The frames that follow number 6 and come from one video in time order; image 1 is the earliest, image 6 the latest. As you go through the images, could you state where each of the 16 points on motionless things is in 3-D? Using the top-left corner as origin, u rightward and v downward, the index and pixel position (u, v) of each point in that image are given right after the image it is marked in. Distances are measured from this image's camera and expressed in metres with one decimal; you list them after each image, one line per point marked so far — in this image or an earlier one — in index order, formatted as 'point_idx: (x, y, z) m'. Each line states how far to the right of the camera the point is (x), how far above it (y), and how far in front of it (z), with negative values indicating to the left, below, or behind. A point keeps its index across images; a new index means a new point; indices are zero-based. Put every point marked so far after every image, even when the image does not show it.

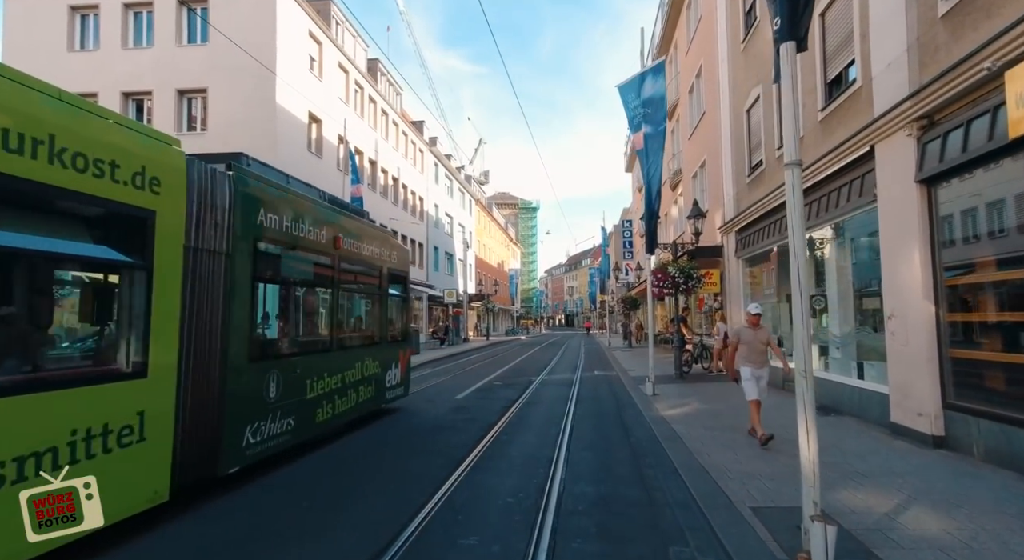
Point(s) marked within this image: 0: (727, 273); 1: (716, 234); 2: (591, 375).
0: (+6.2, +0.2, +15.5) m
1: (+6.2, +1.4, +16.4) m
2: (+2.5, -3.0, +17.3) m
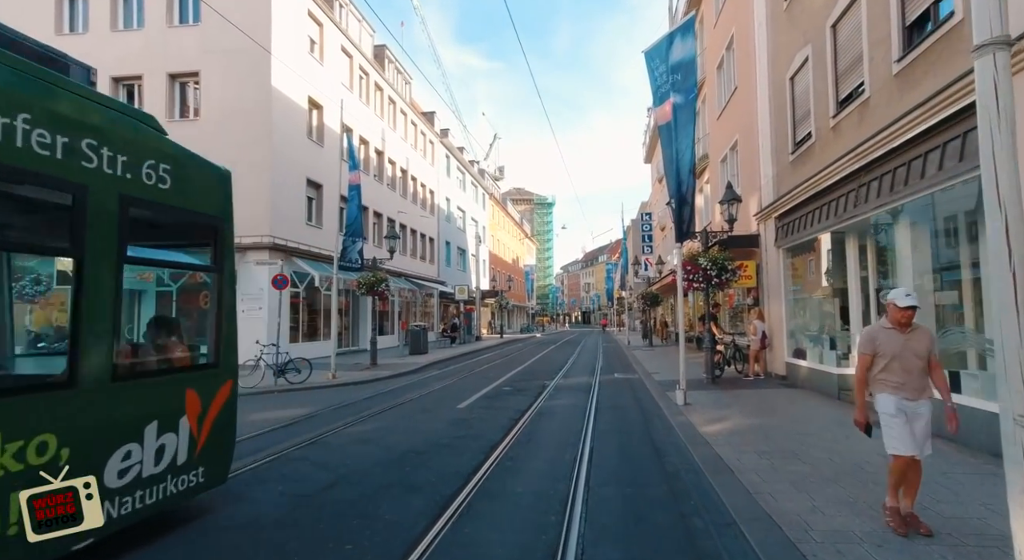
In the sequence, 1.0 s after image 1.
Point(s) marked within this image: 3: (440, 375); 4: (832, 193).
0: (+6.4, +0.4, +13.9) m
1: (+6.5, +1.6, +14.7) m
2: (+2.8, -2.8, +15.7) m
3: (-2.3, -3.0, +16.9) m
4: (+6.0, +1.7, +10.2) m
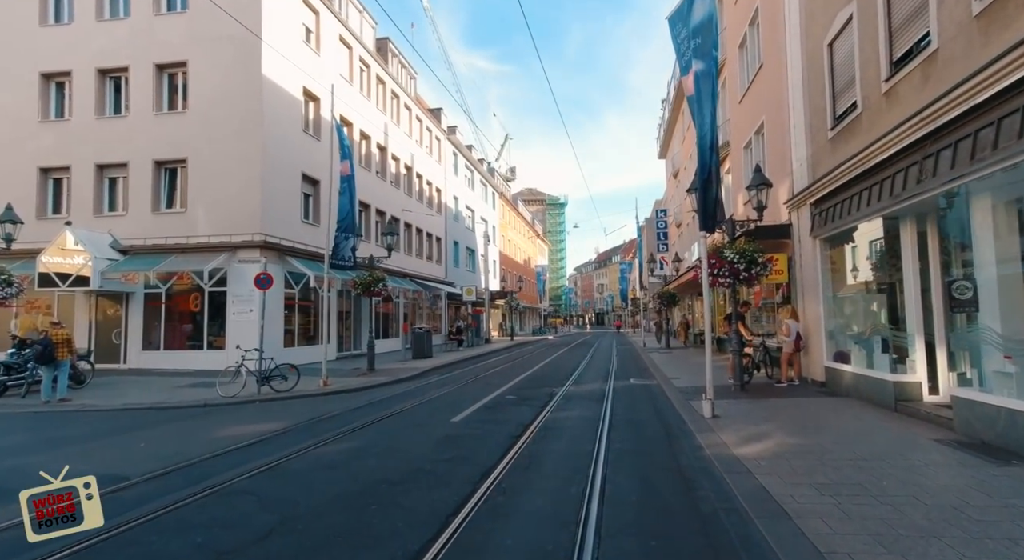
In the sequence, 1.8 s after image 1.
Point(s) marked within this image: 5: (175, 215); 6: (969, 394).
0: (+6.5, +0.5, +12.4) m
1: (+6.6, +1.7, +13.3) m
2: (+3.0, -2.8, +14.4) m
3: (-2.1, -2.9, +15.7) m
4: (+6.0, +1.8, +8.8) m
5: (-10.4, +2.0, +16.7) m
6: (+5.8, -1.5, +6.9) m
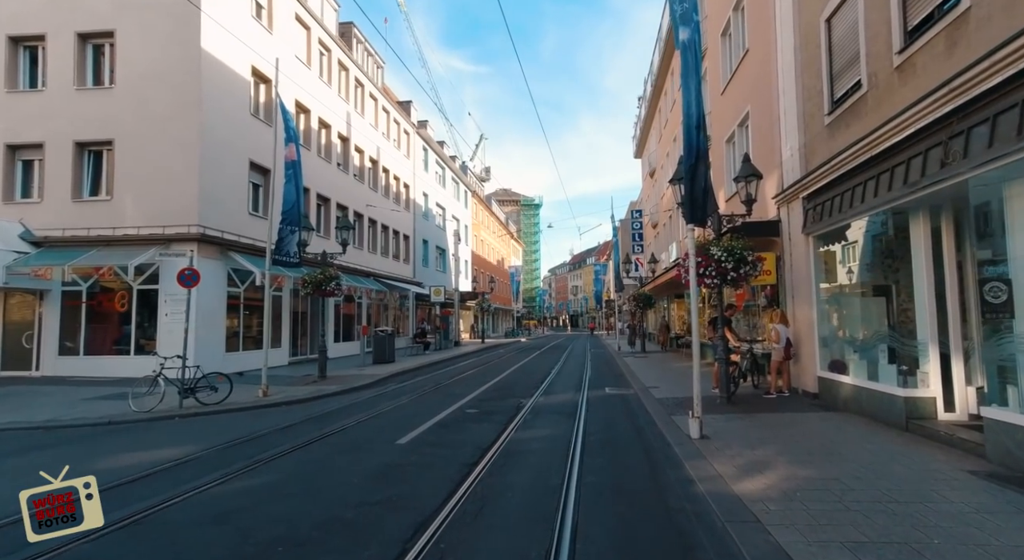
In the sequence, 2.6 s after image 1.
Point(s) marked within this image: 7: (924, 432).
0: (+5.8, +0.5, +11.4) m
1: (+5.8, +1.6, +12.3) m
2: (+2.1, -2.8, +13.2) m
3: (-3.0, -2.9, +14.3) m
4: (+5.4, +1.8, +7.7) m
5: (-11.3, +2.1, +14.9) m
6: (+5.3, -1.5, +5.8) m
7: (+5.4, -2.0, +7.1) m
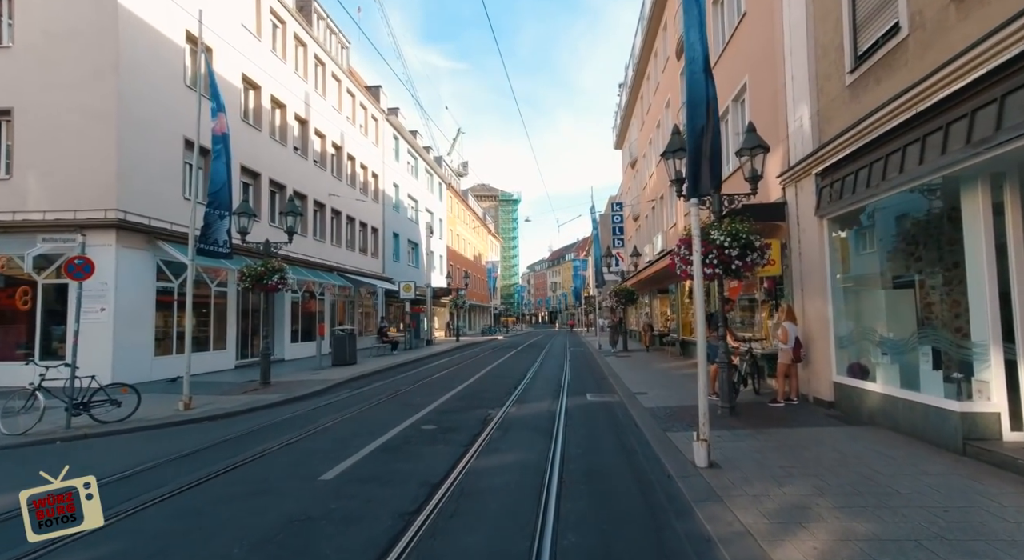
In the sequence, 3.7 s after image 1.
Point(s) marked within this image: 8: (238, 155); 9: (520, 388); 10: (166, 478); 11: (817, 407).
0: (+5.2, +0.6, +9.9) m
1: (+5.1, +1.8, +10.8) m
2: (+1.5, -2.6, +11.5) m
3: (-3.7, -2.7, +12.5) m
4: (+4.9, +1.9, +6.2) m
5: (-12.1, +2.3, +12.7) m
6: (+4.9, -1.3, +4.3) m
7: (+5.0, -1.8, +5.6) m
8: (-9.6, +4.4, +18.9) m
9: (+0.2, -2.6, +13.2) m
10: (-4.1, -2.3, +6.5) m
11: (+5.1, -2.1, +9.2) m
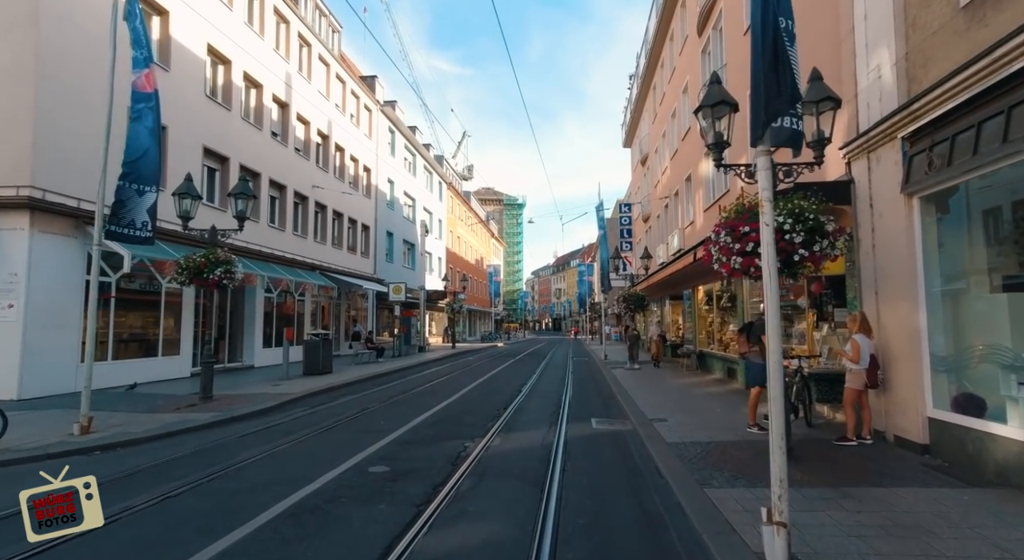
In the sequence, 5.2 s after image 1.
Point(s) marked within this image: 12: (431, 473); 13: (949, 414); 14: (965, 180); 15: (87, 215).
0: (+5.0, +0.6, +7.6) m
1: (+5.0, +1.8, +8.5) m
2: (+1.2, -2.6, +9.2) m
3: (-3.9, -2.6, +10.2) m
4: (+4.7, +2.0, +3.9) m
5: (-12.2, +2.5, +10.6) m
6: (+4.6, -1.2, +2.0) m
7: (+4.7, -1.8, +3.3) m
8: (-9.6, +4.5, +16.8) m
9: (0.0, -2.6, +10.9) m
10: (-4.4, -2.1, +4.3) m
11: (+4.9, -2.1, +6.8) m
12: (-1.0, -2.3, +6.6) m
13: (+5.0, -1.5, +6.2) m
14: (+5.0, +1.1, +5.9) m
15: (-9.3, +1.4, +11.7) m
